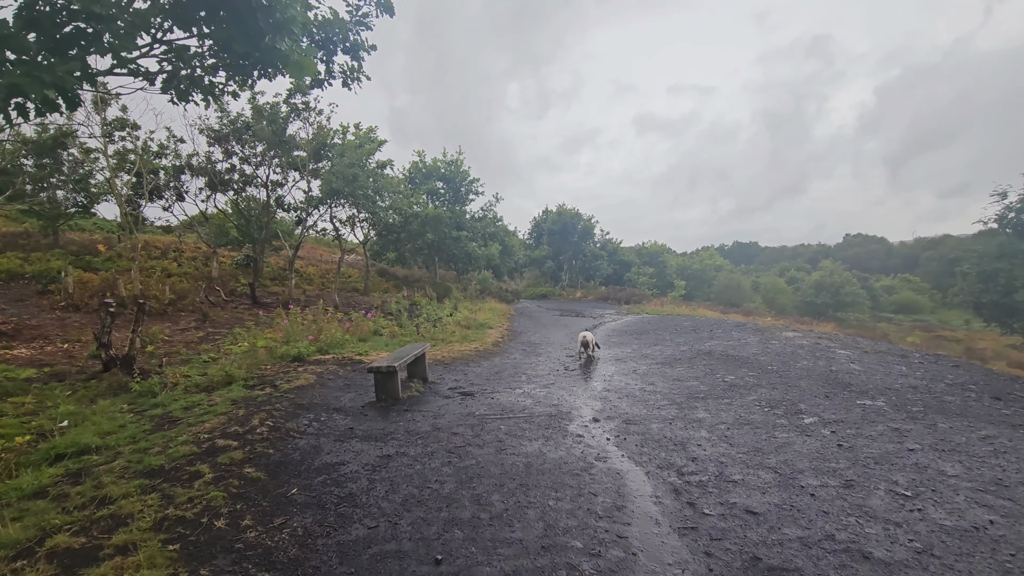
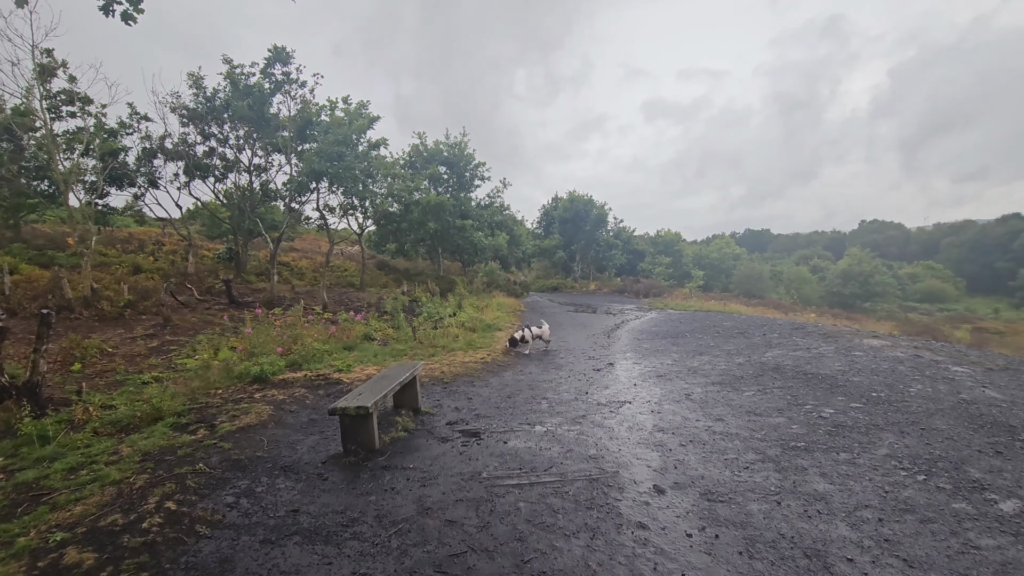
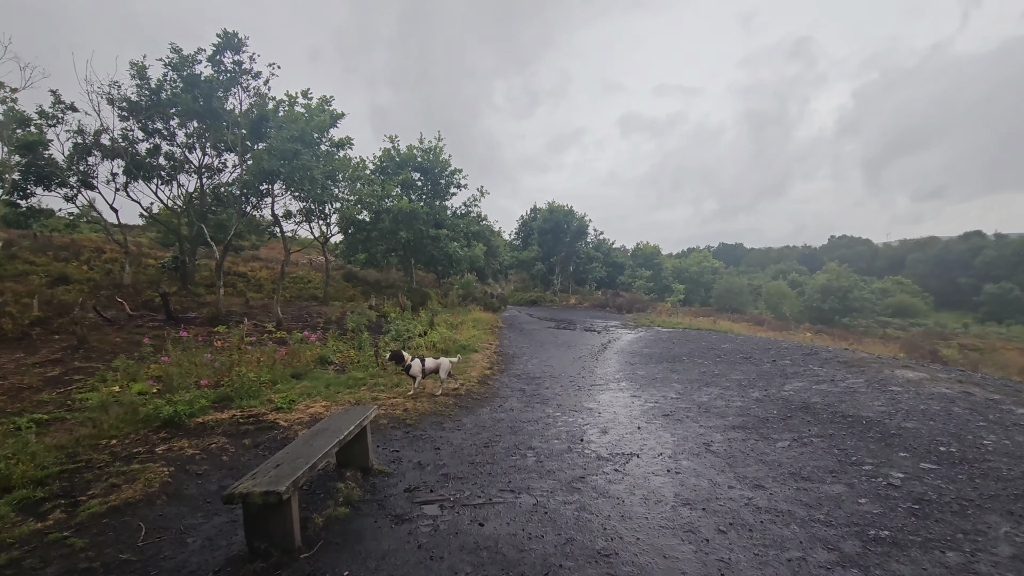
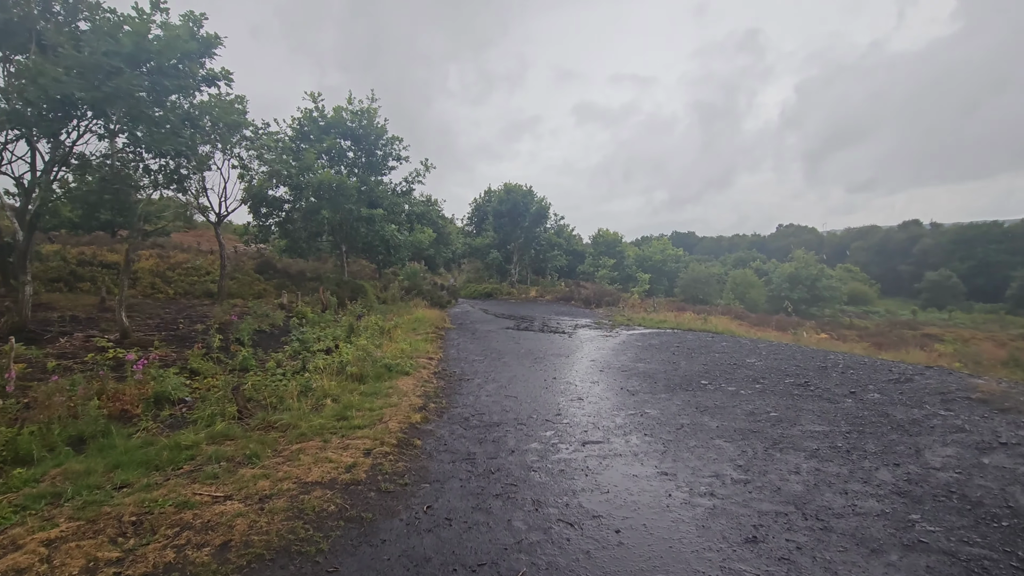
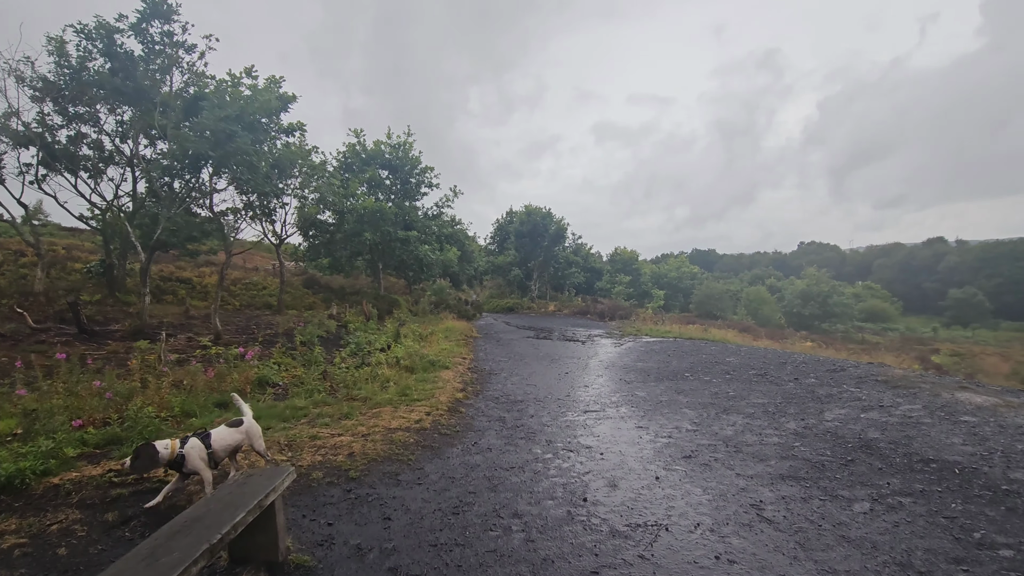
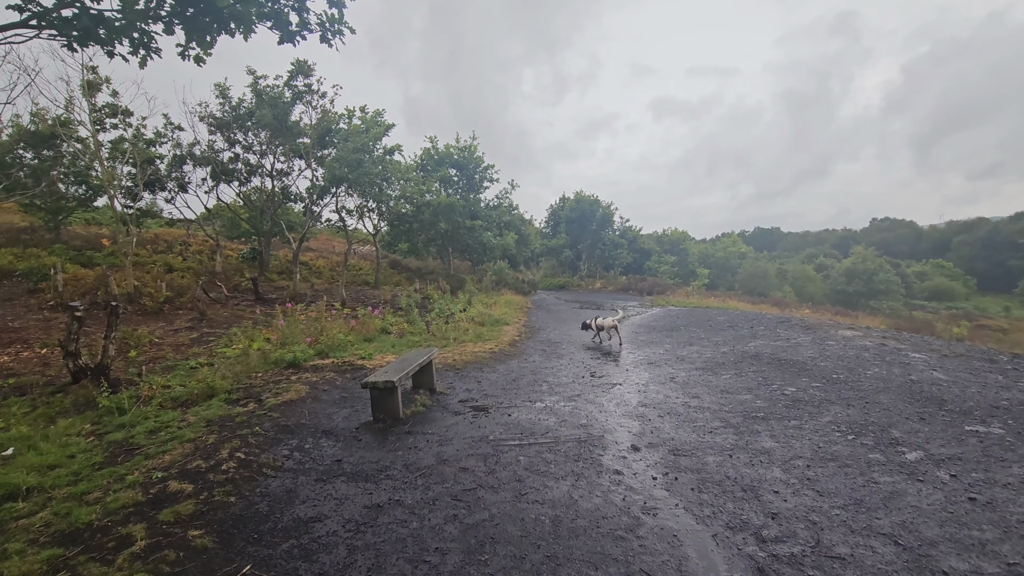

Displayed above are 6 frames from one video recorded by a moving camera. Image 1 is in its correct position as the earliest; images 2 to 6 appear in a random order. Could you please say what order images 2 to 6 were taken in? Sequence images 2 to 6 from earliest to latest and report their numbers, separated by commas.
6, 2, 3, 5, 4
